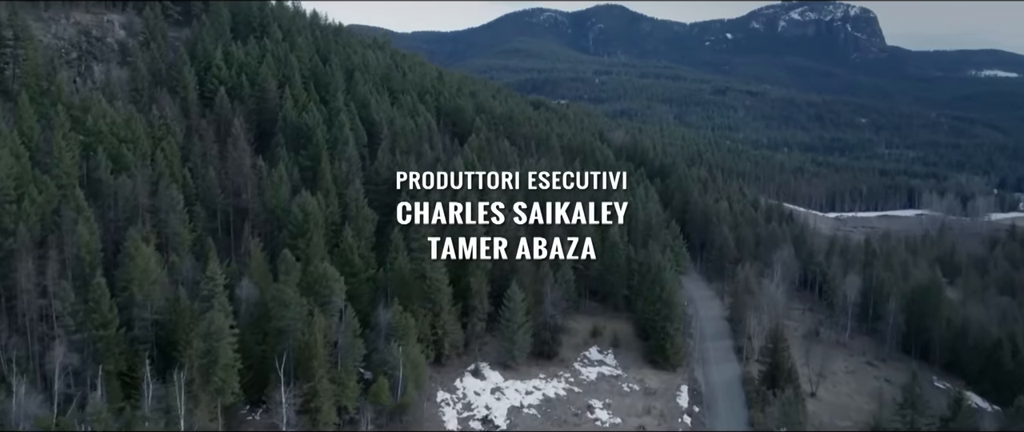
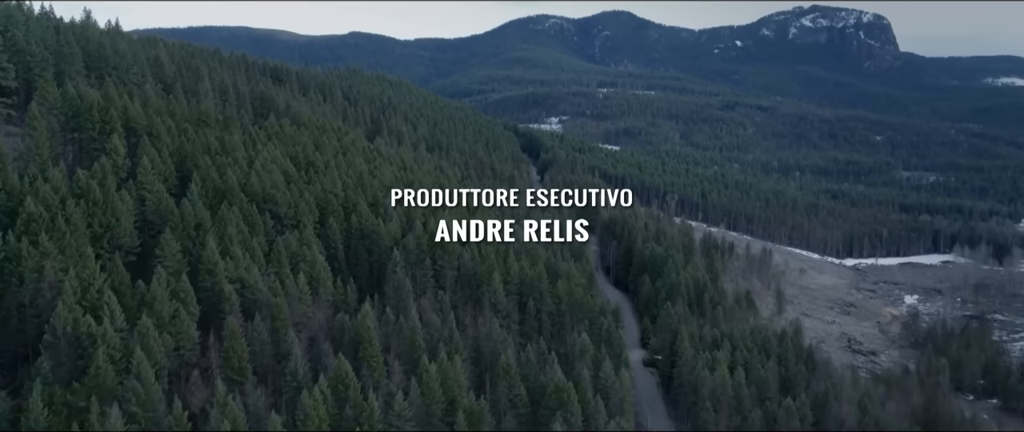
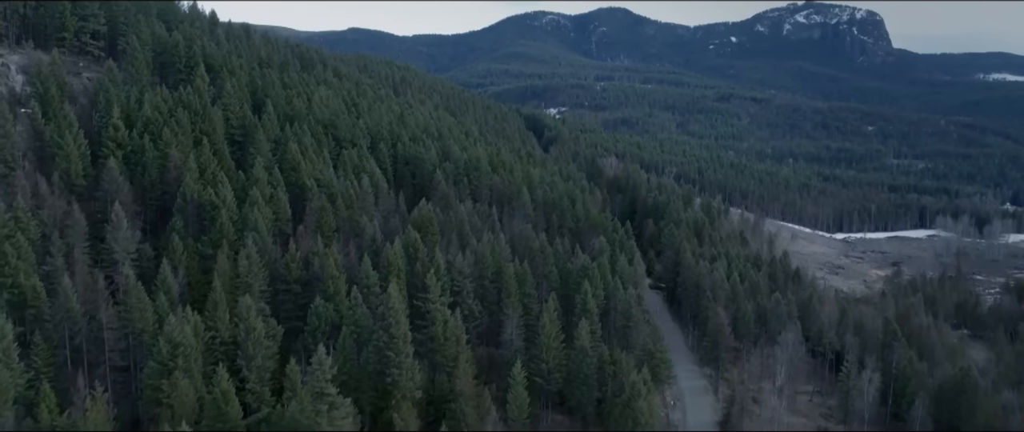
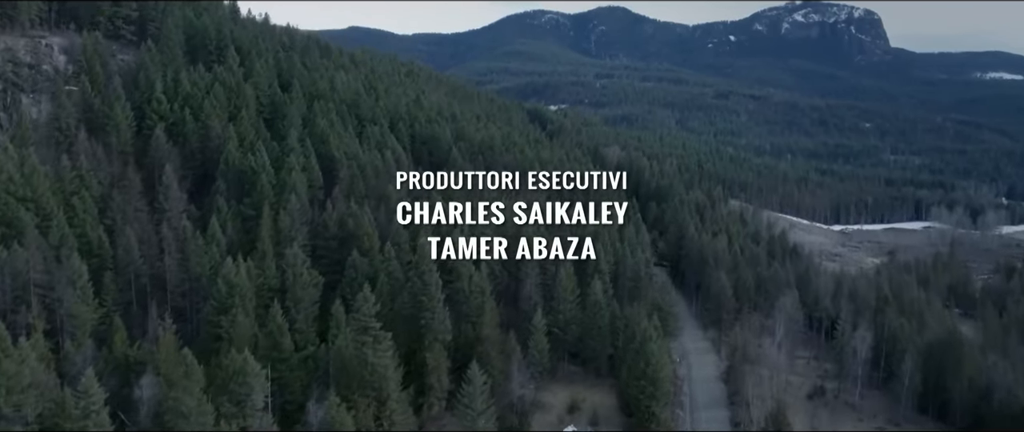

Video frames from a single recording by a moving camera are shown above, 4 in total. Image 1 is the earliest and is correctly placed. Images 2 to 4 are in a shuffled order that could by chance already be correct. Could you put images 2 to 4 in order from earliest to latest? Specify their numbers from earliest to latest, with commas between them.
4, 3, 2
